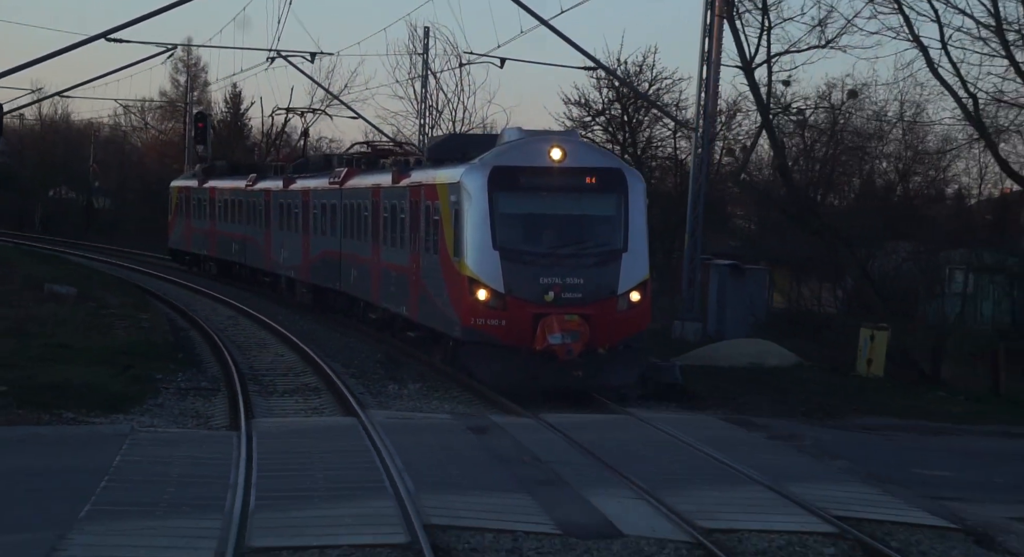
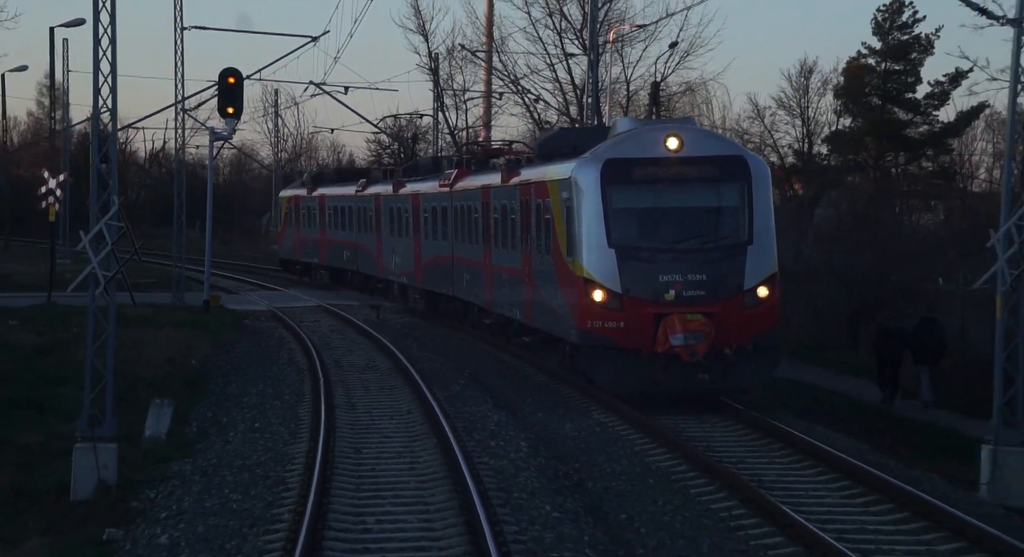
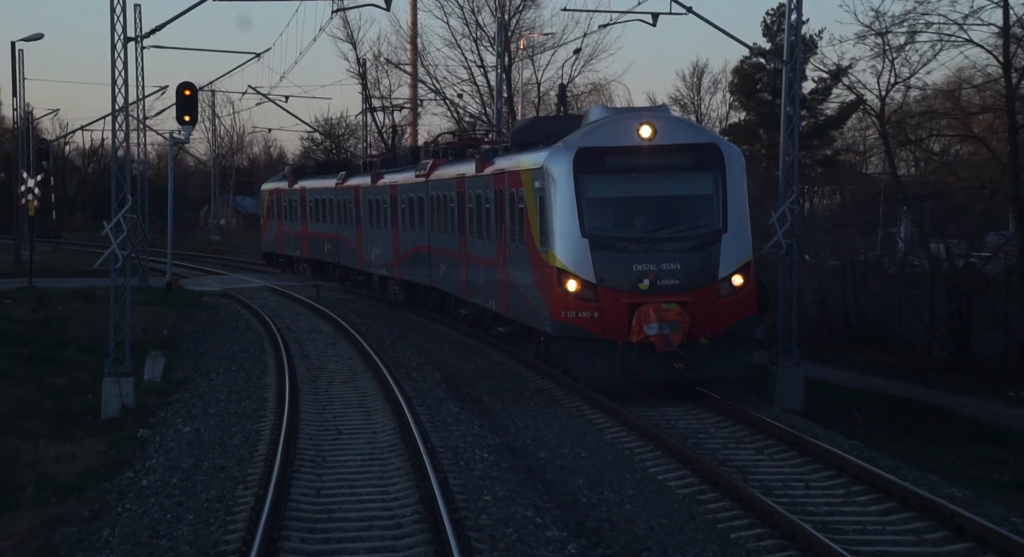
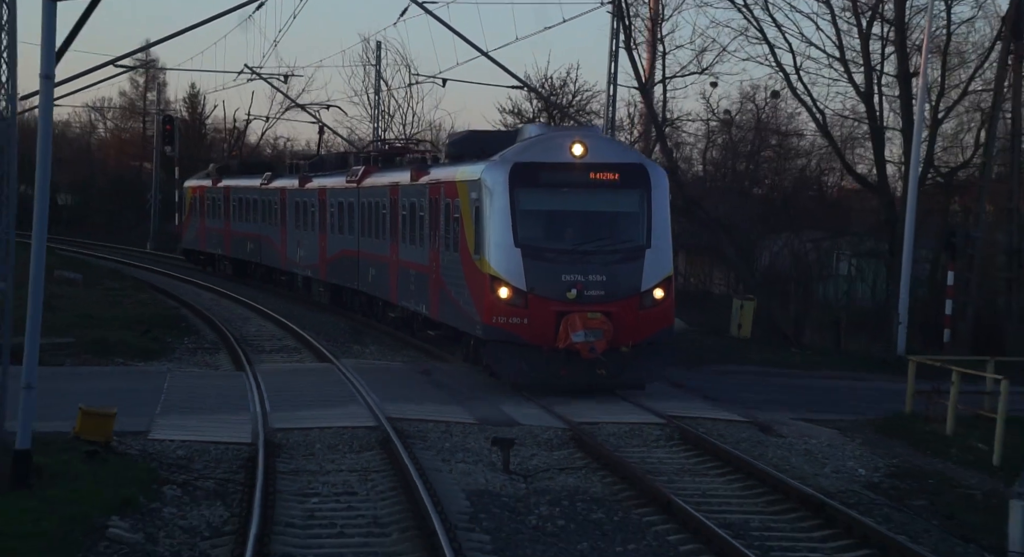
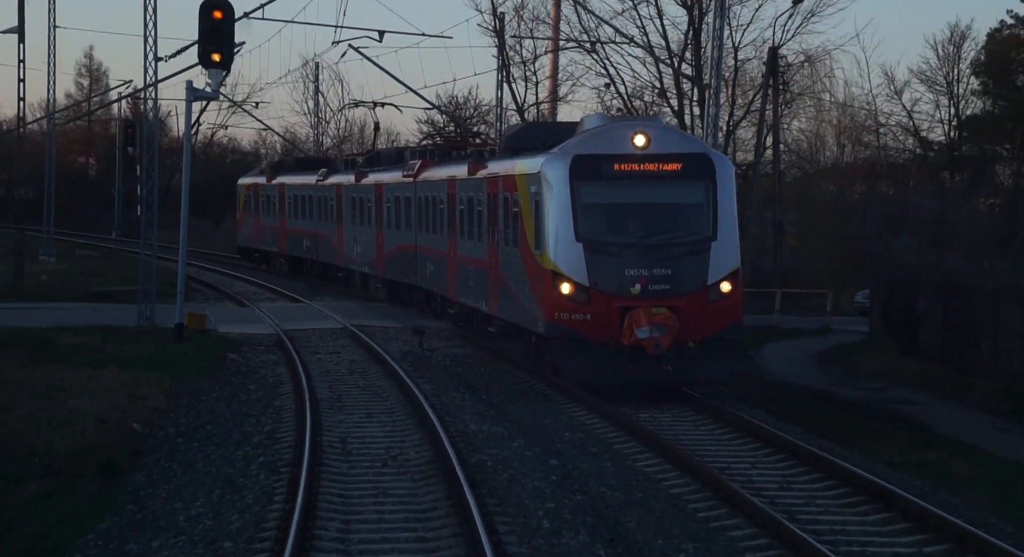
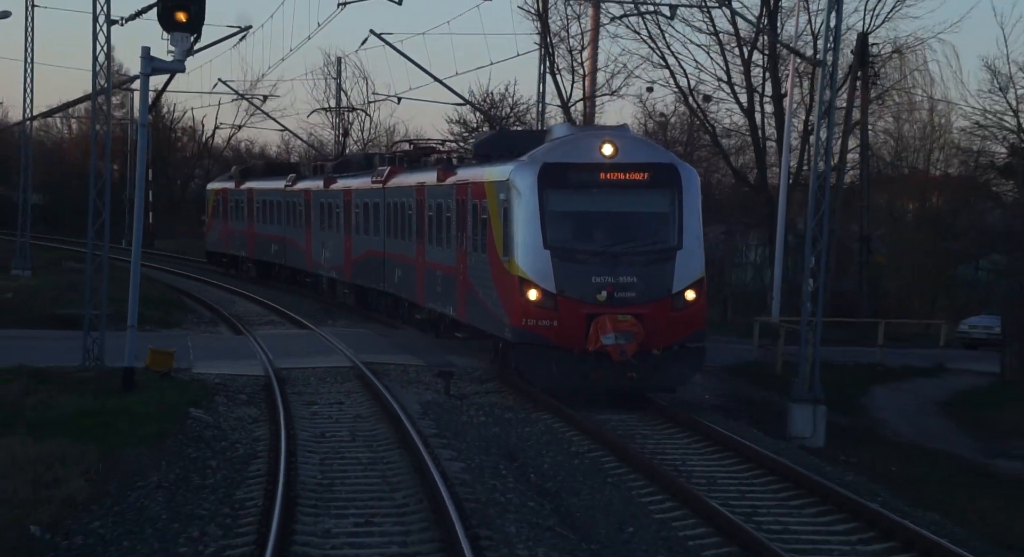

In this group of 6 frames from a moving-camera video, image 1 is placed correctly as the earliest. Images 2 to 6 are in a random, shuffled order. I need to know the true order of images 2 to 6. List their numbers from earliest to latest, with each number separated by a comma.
4, 6, 5, 2, 3
